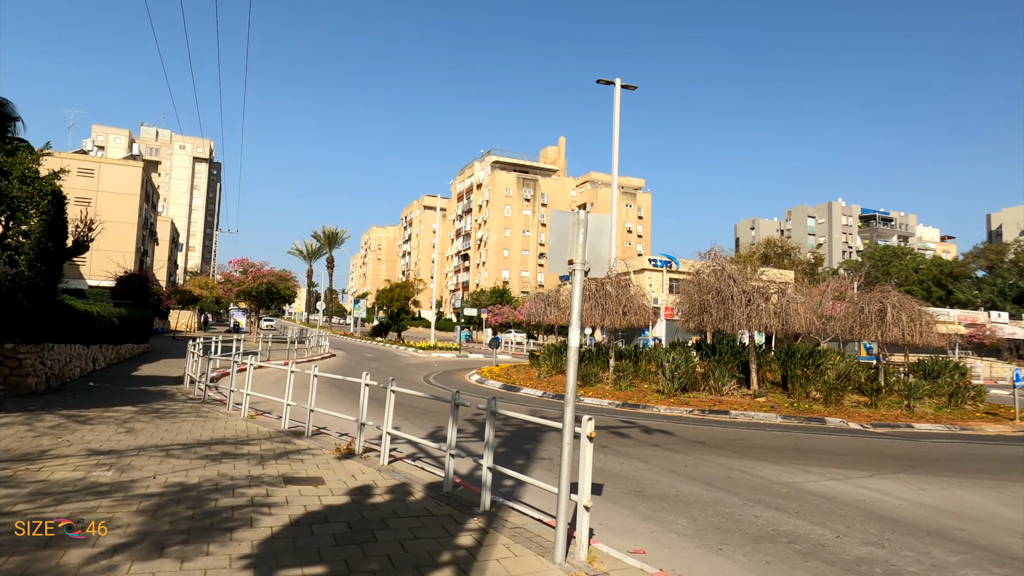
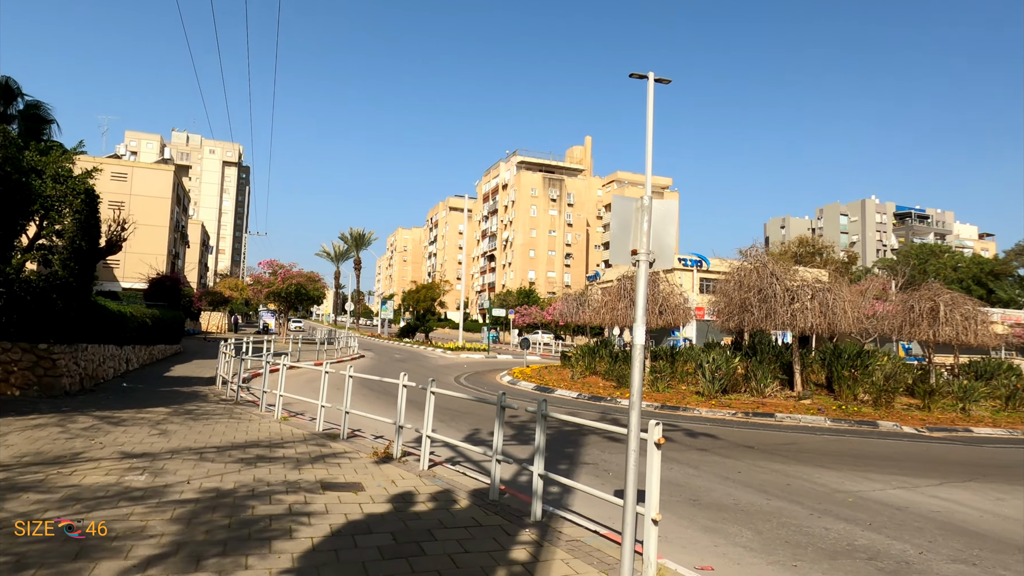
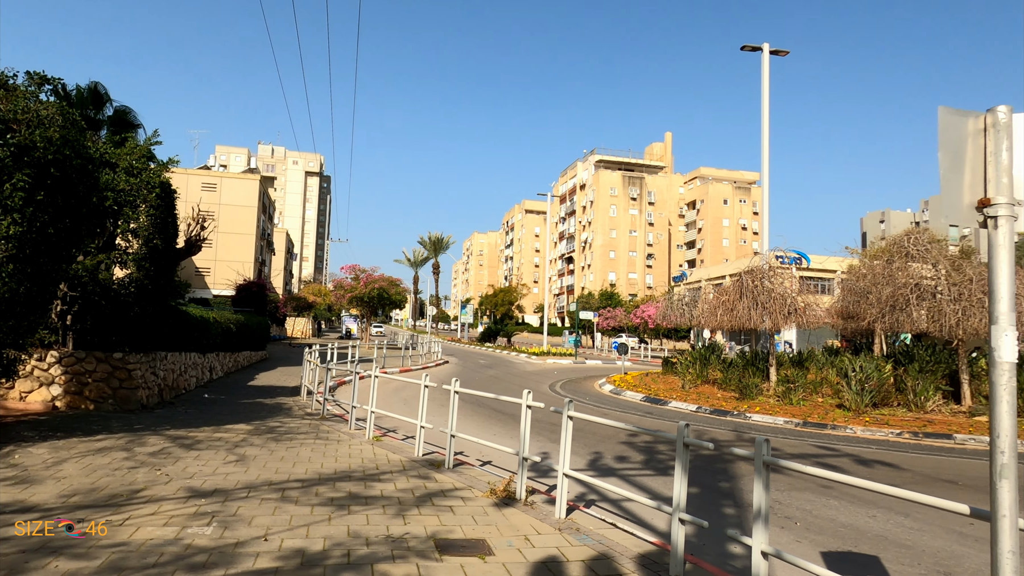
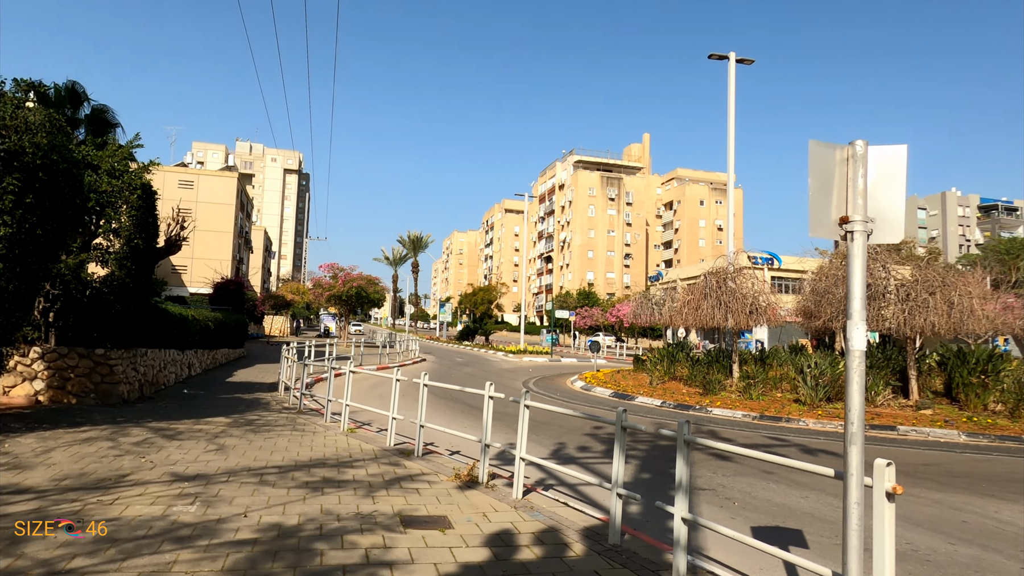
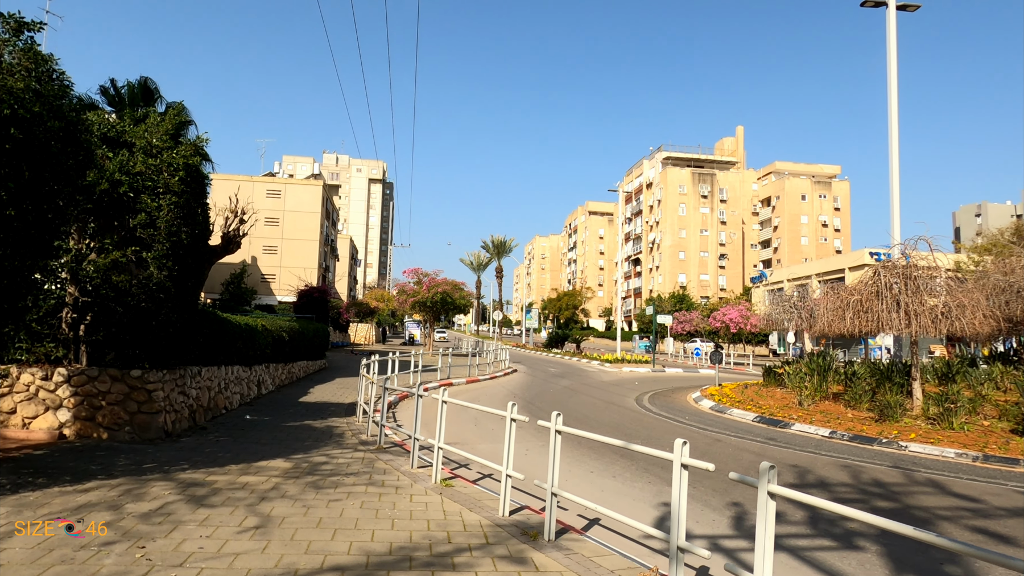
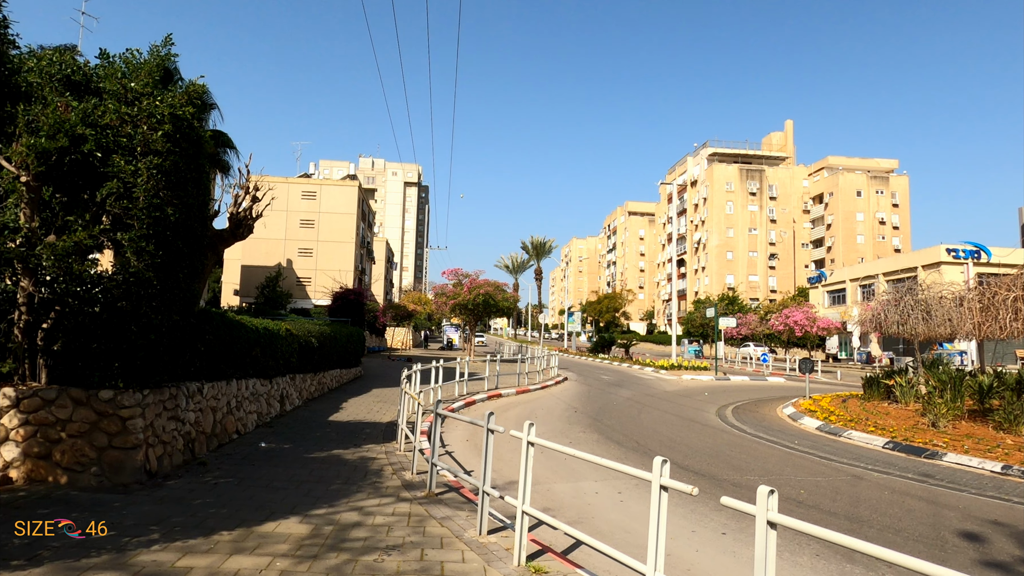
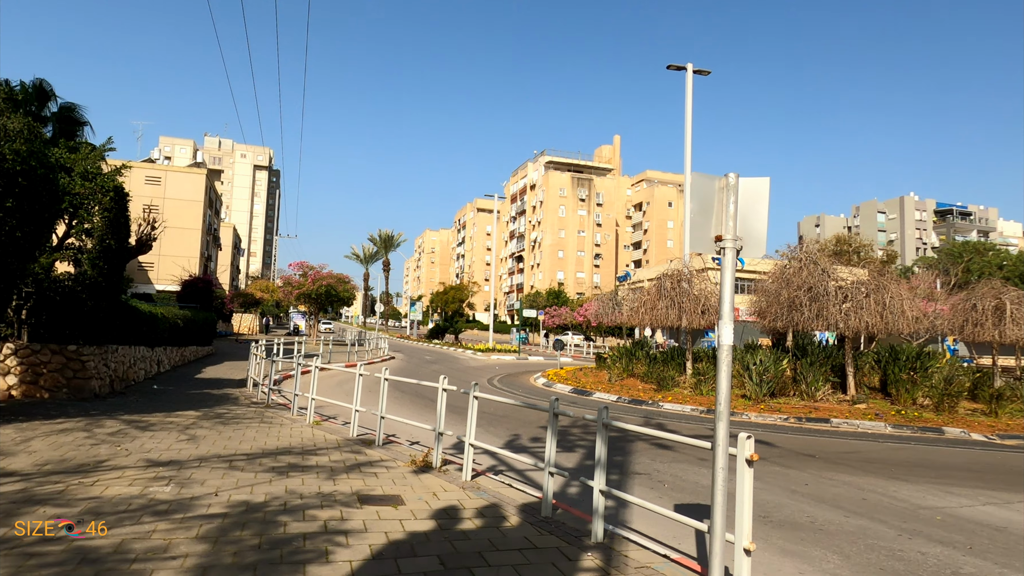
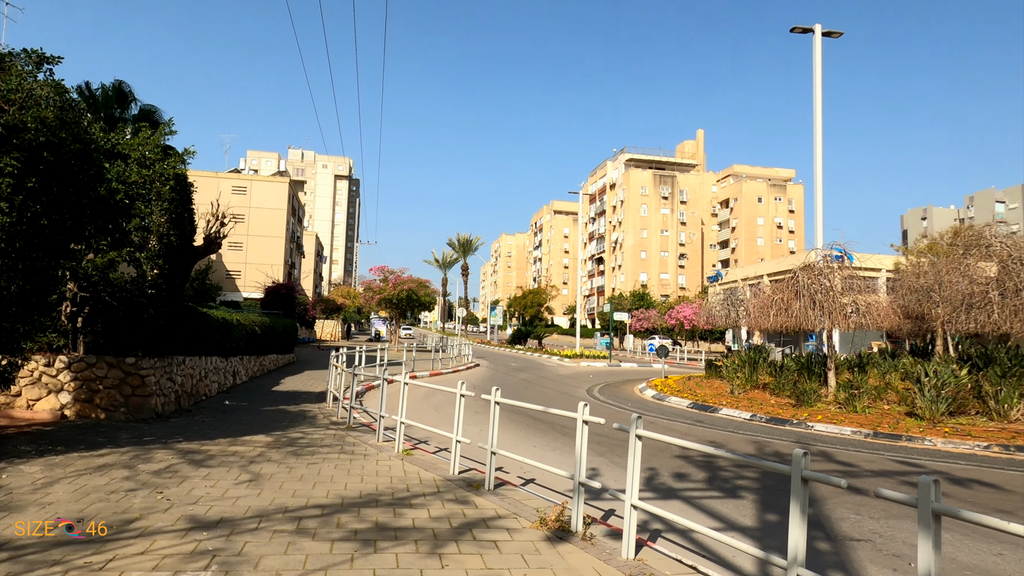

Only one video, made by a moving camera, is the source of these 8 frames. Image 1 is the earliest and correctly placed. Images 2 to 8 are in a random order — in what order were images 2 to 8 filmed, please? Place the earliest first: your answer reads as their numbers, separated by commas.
2, 7, 4, 3, 8, 5, 6
